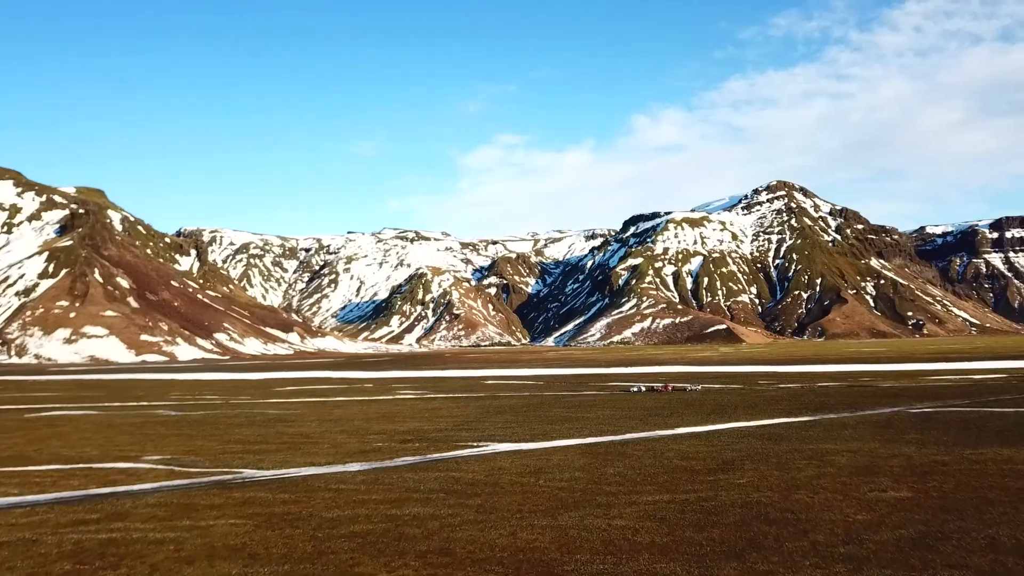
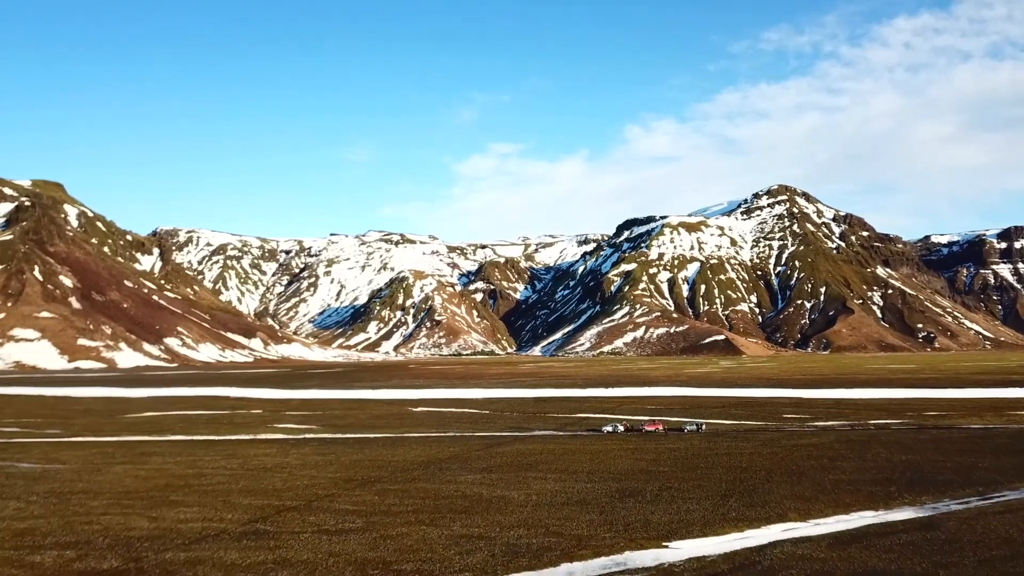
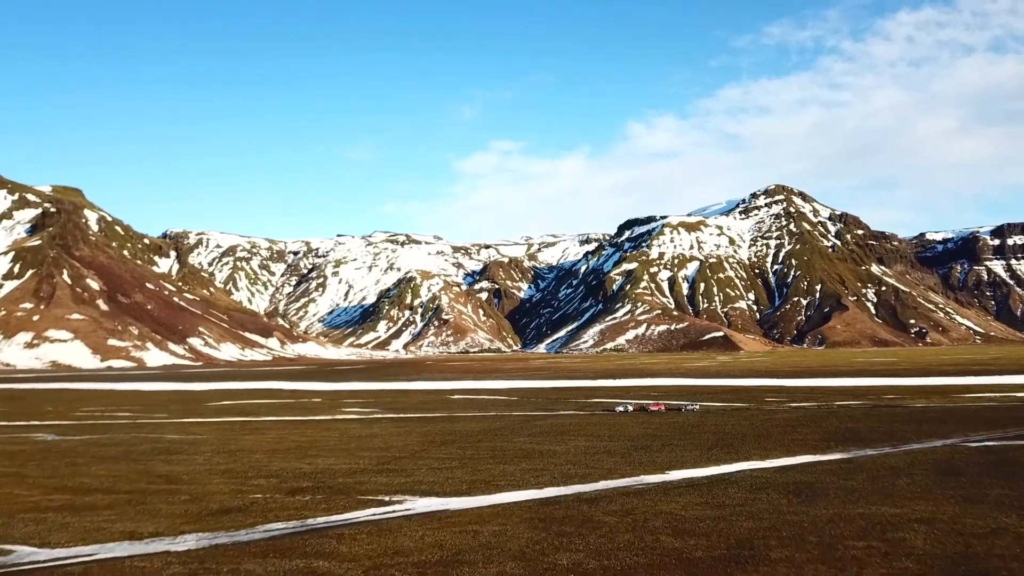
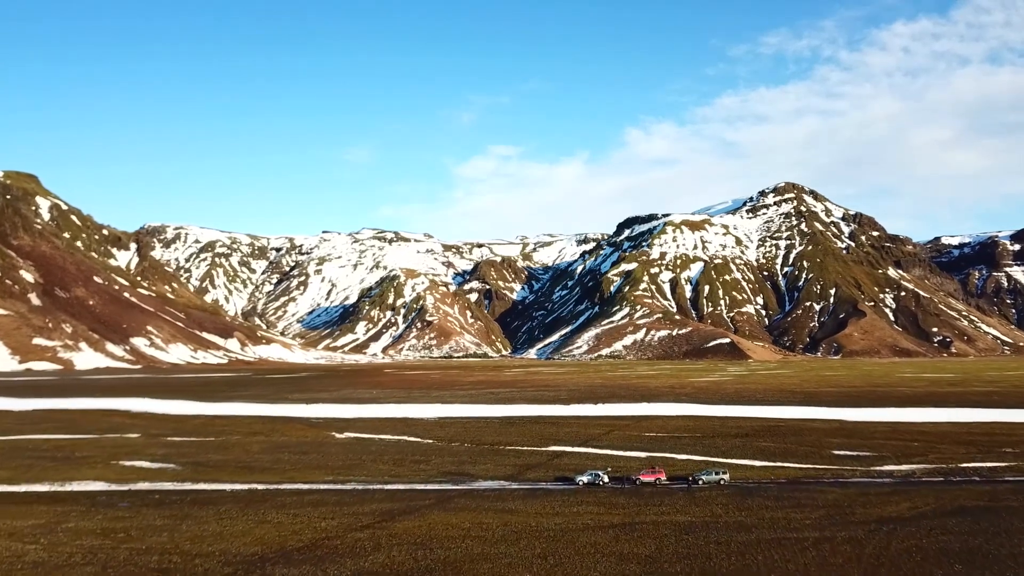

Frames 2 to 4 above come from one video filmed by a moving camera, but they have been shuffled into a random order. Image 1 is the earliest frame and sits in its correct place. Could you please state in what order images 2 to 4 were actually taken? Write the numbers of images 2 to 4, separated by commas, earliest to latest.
3, 2, 4
